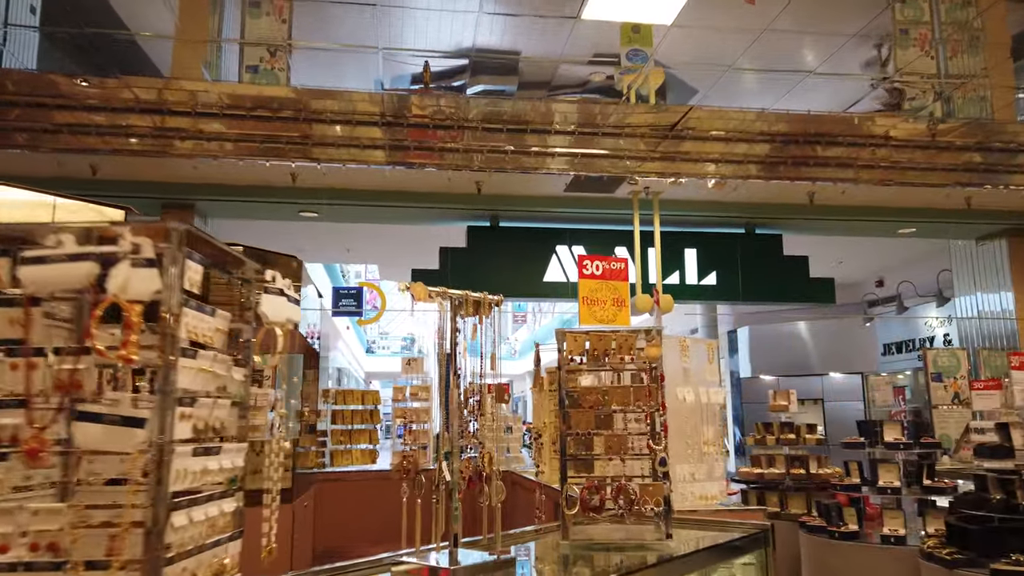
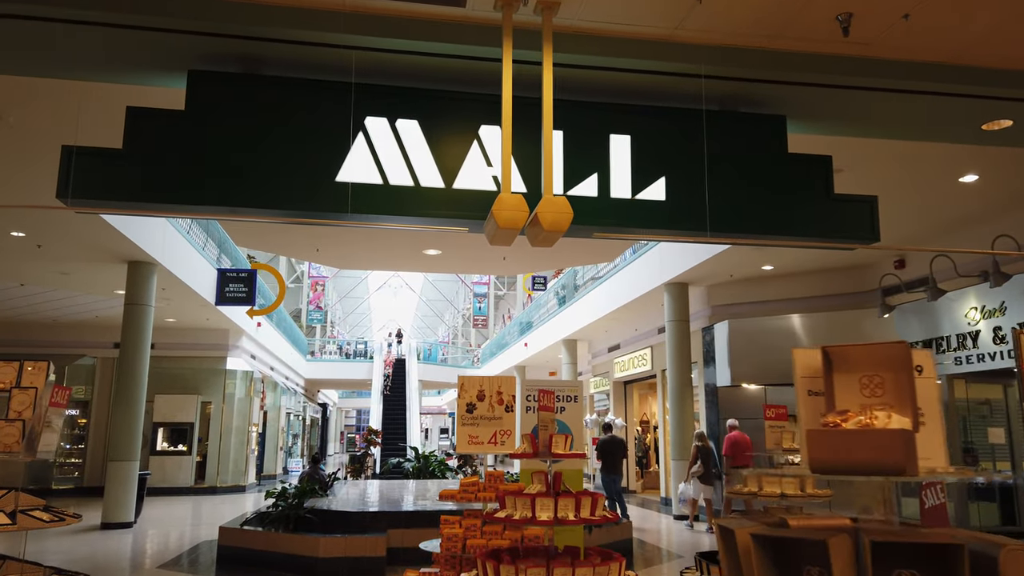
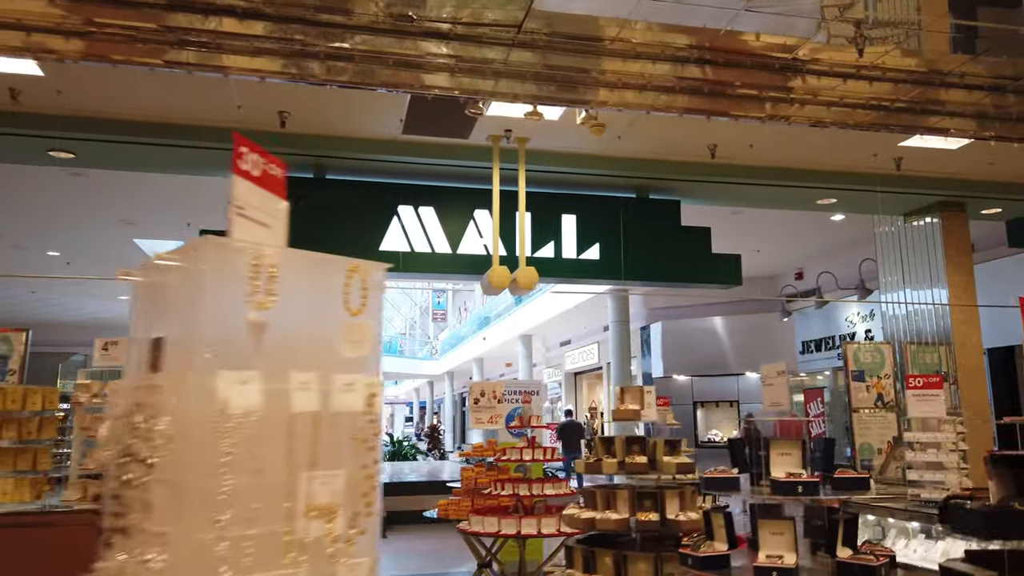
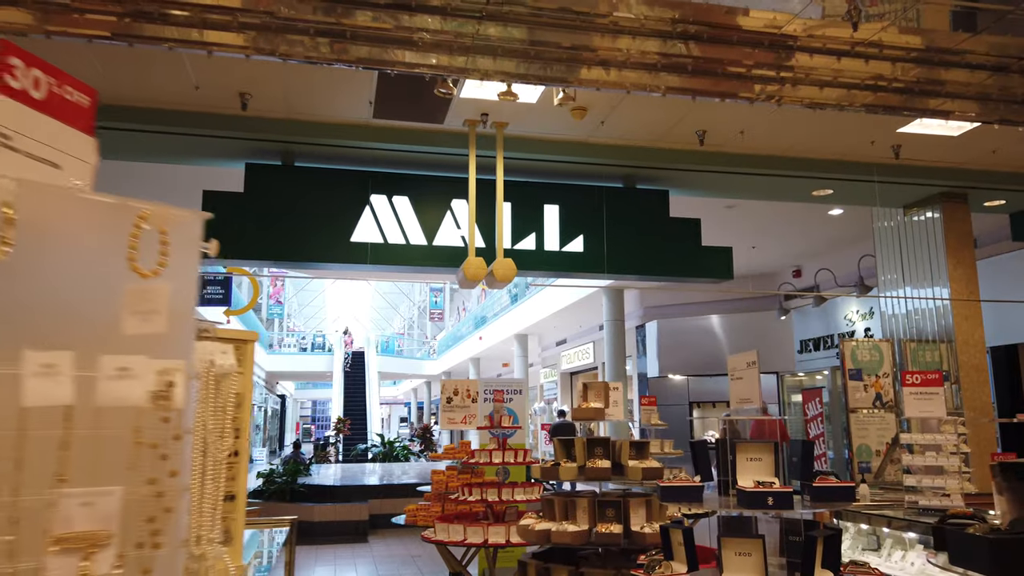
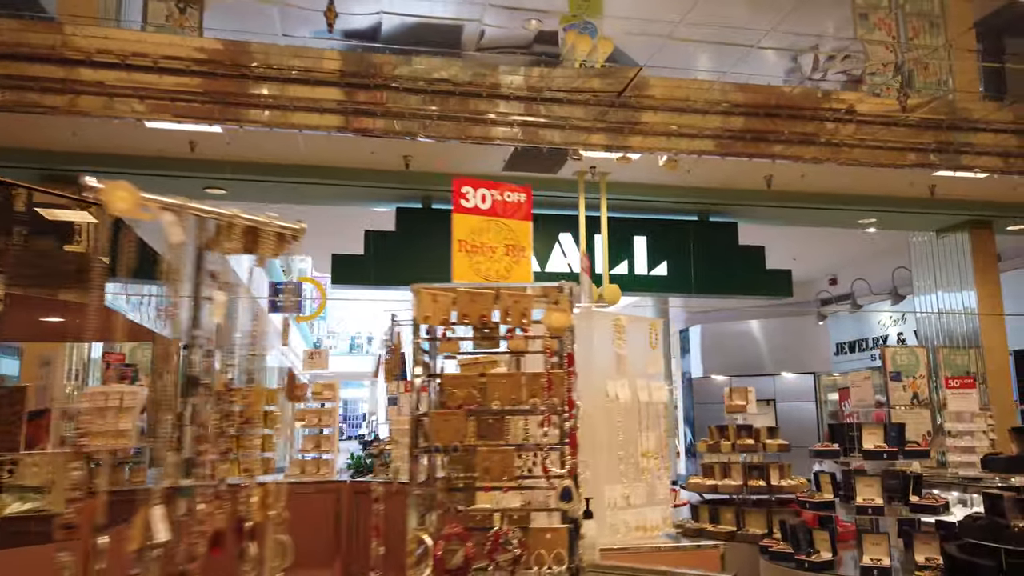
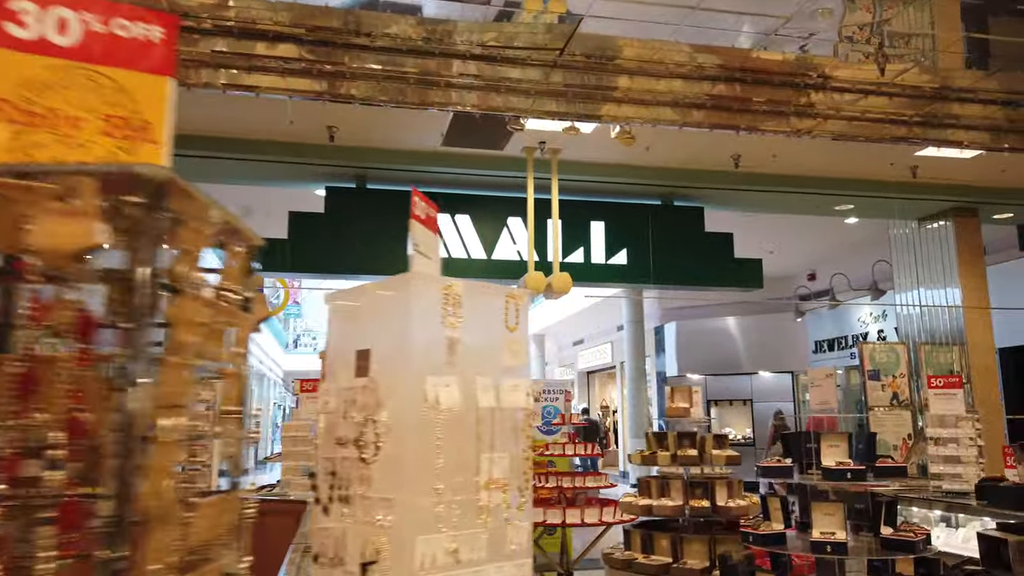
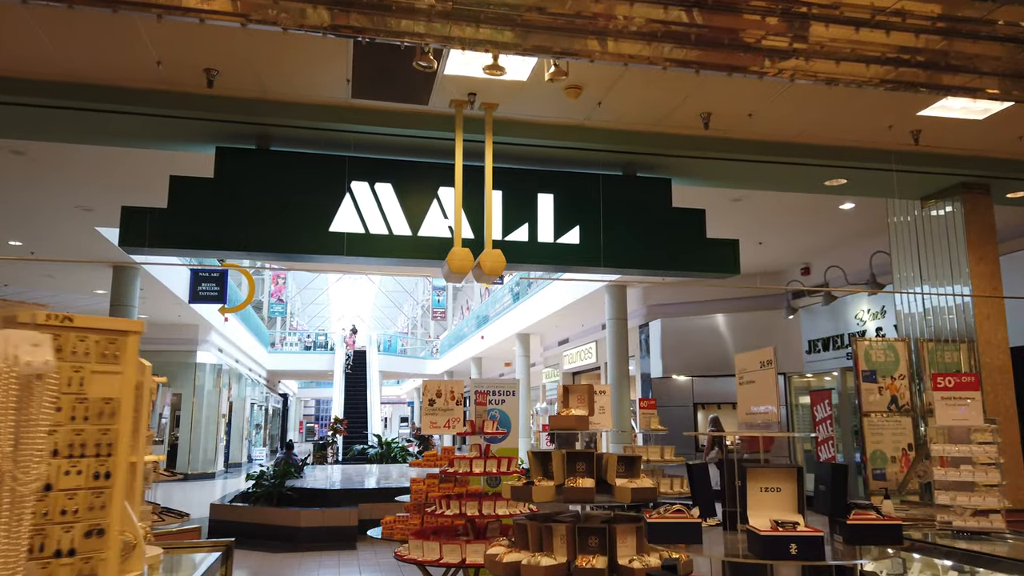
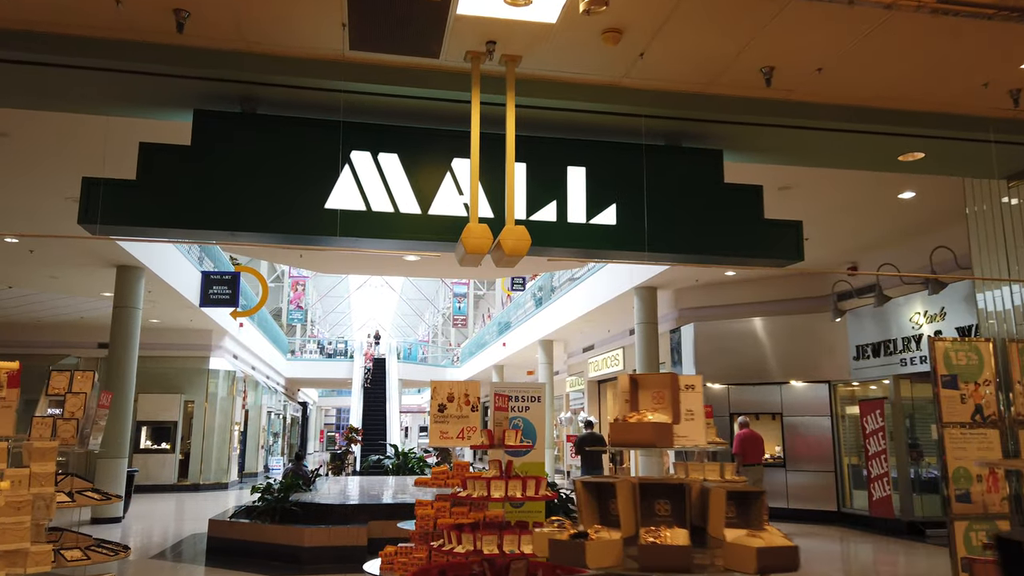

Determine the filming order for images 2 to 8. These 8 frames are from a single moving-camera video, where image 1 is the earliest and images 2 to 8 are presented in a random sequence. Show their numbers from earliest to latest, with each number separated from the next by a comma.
5, 6, 3, 4, 7, 8, 2
